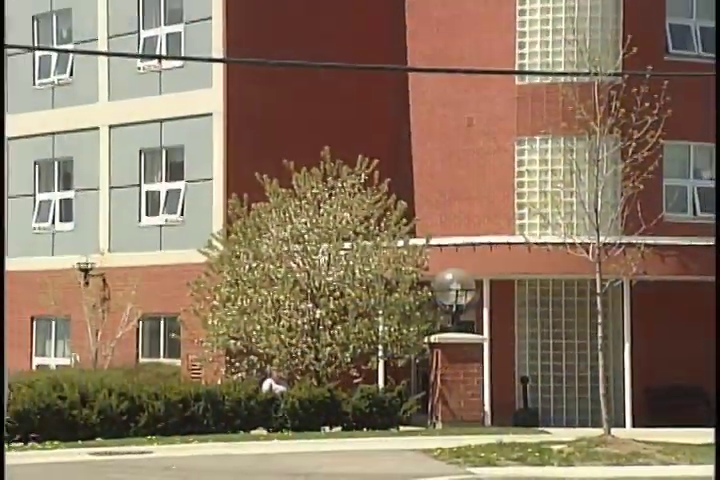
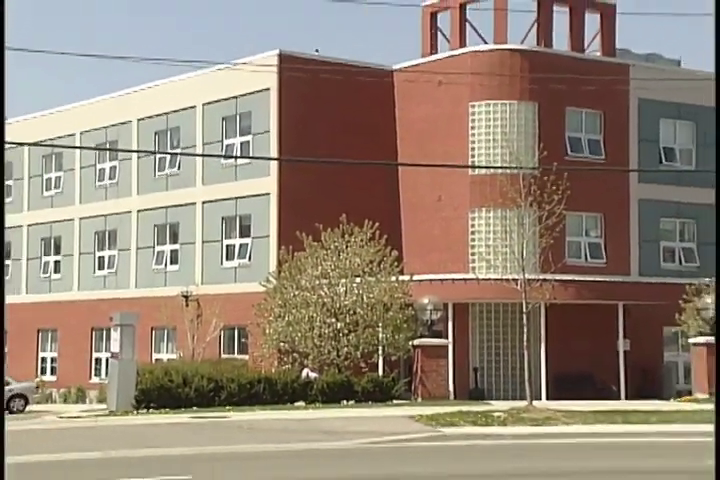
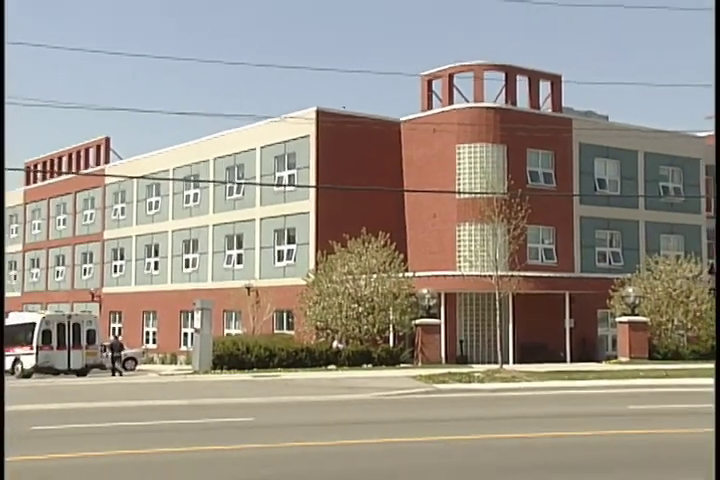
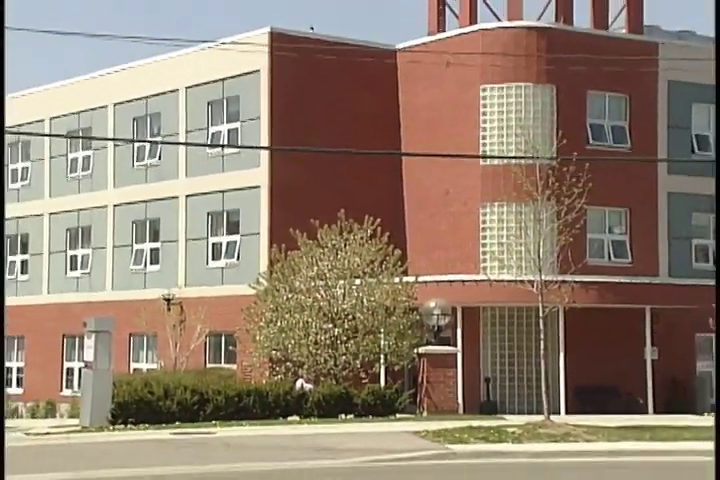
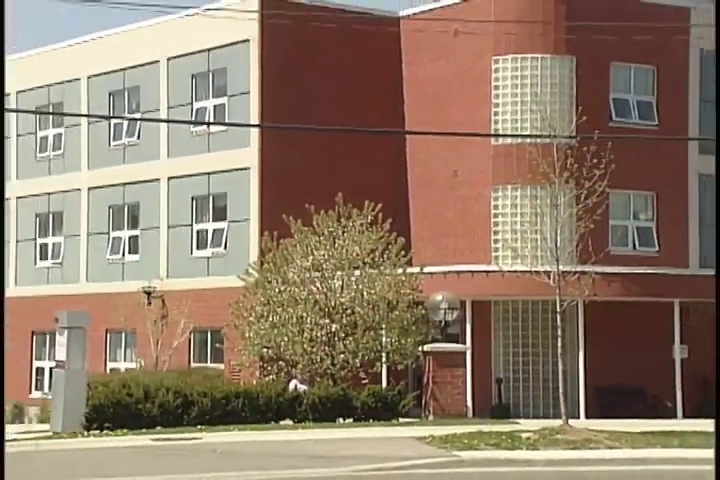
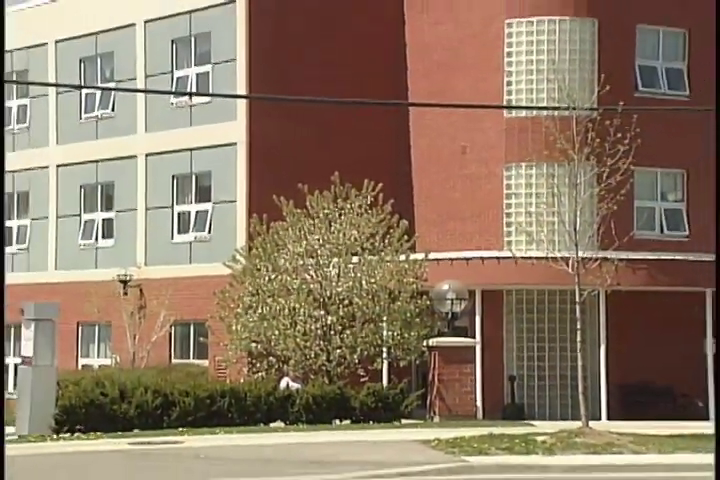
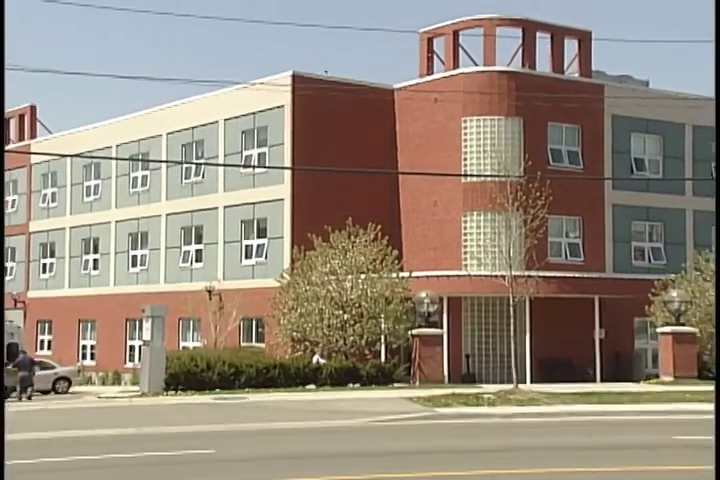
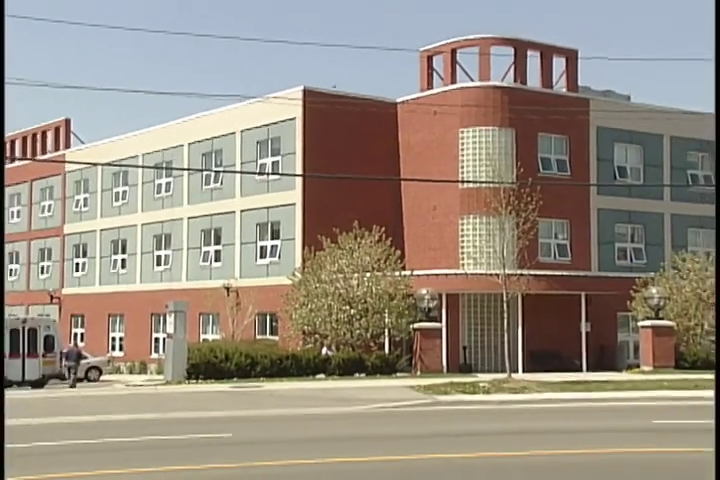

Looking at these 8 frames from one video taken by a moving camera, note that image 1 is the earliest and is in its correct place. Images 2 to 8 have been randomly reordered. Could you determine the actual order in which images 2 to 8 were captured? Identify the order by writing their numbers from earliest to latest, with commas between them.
6, 5, 4, 2, 7, 8, 3
